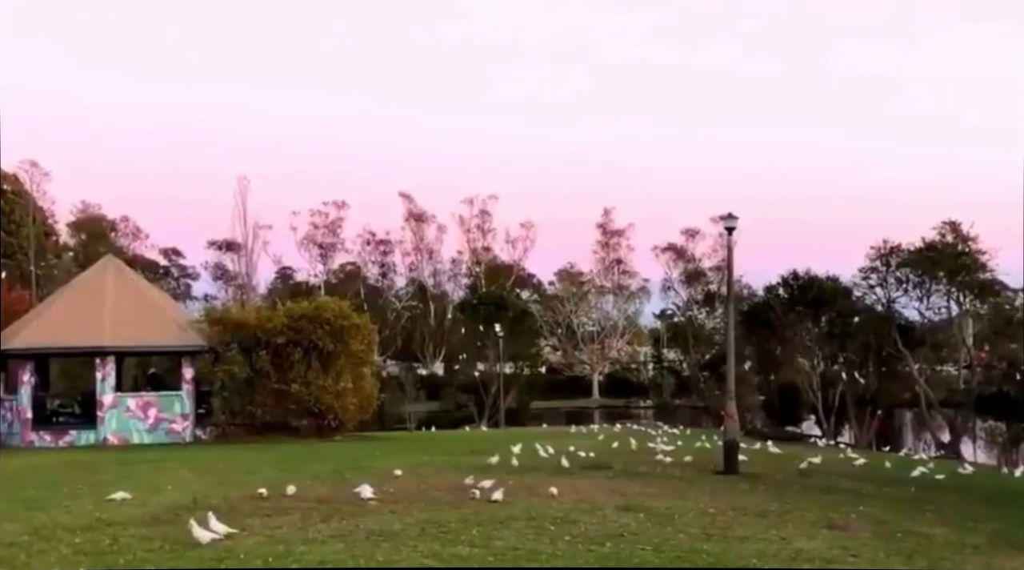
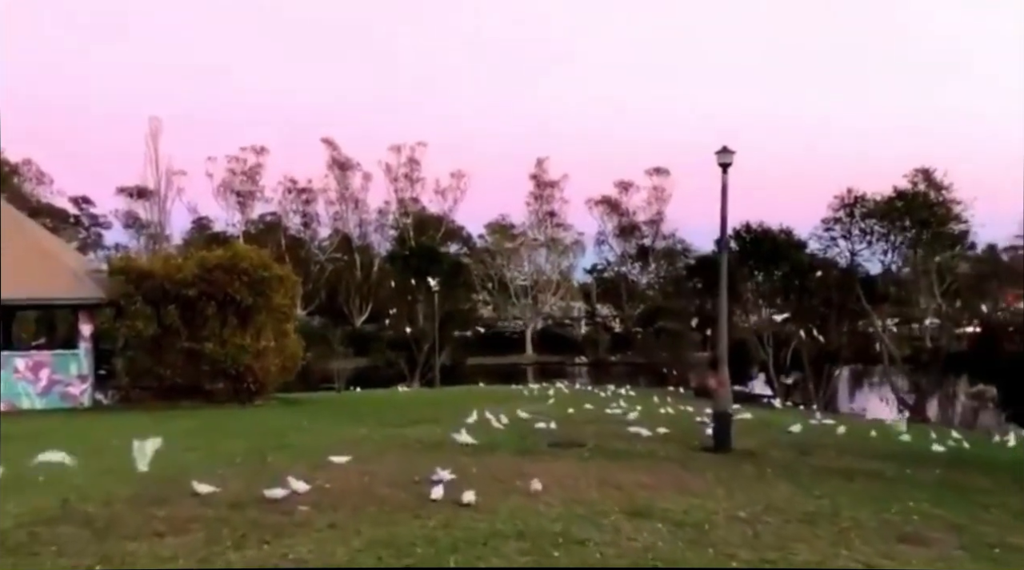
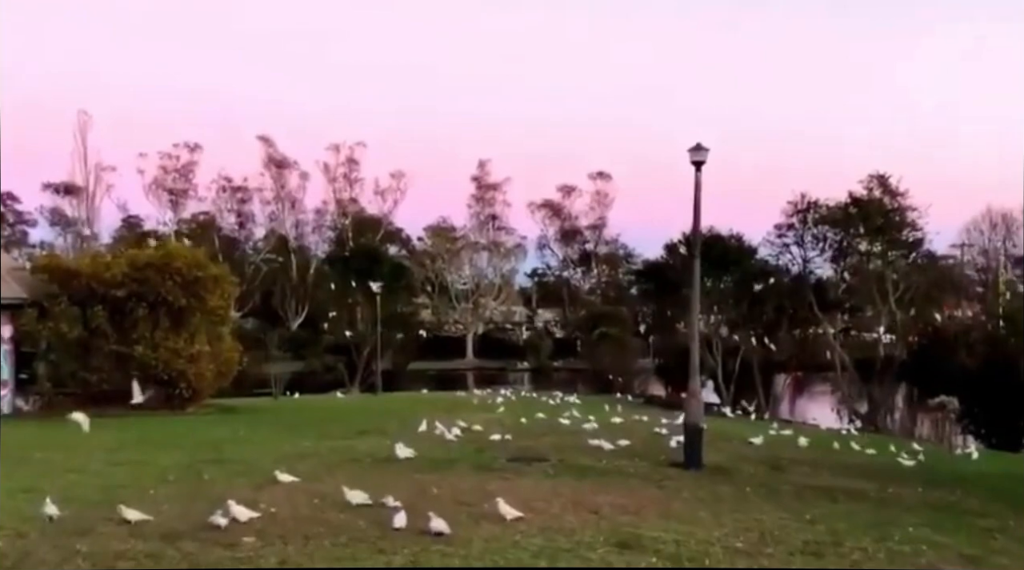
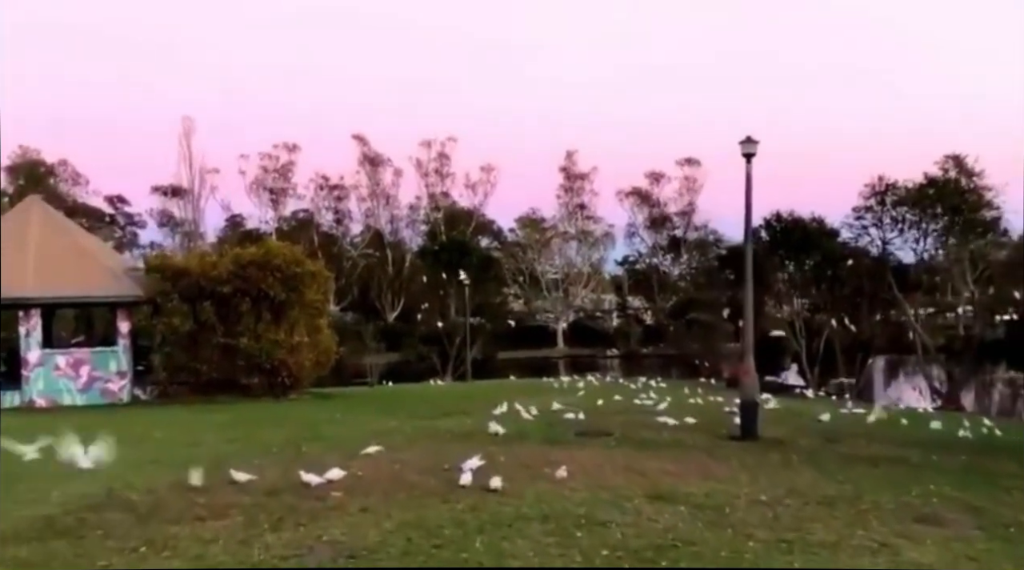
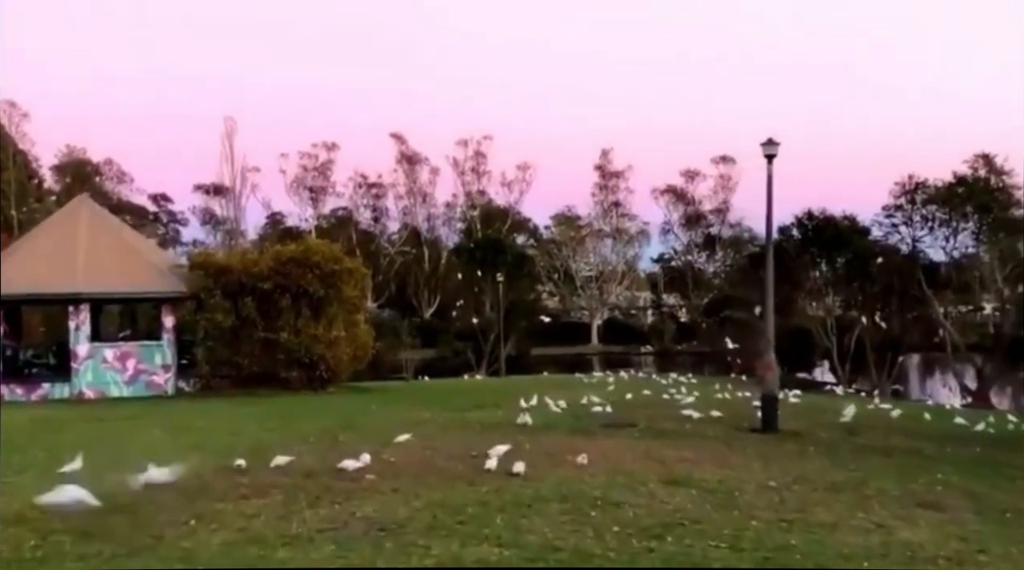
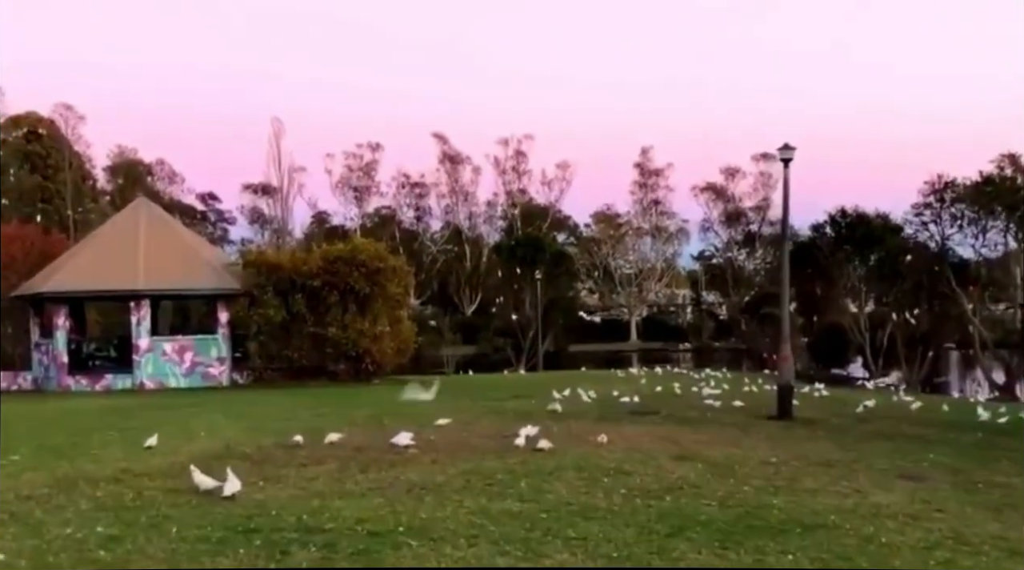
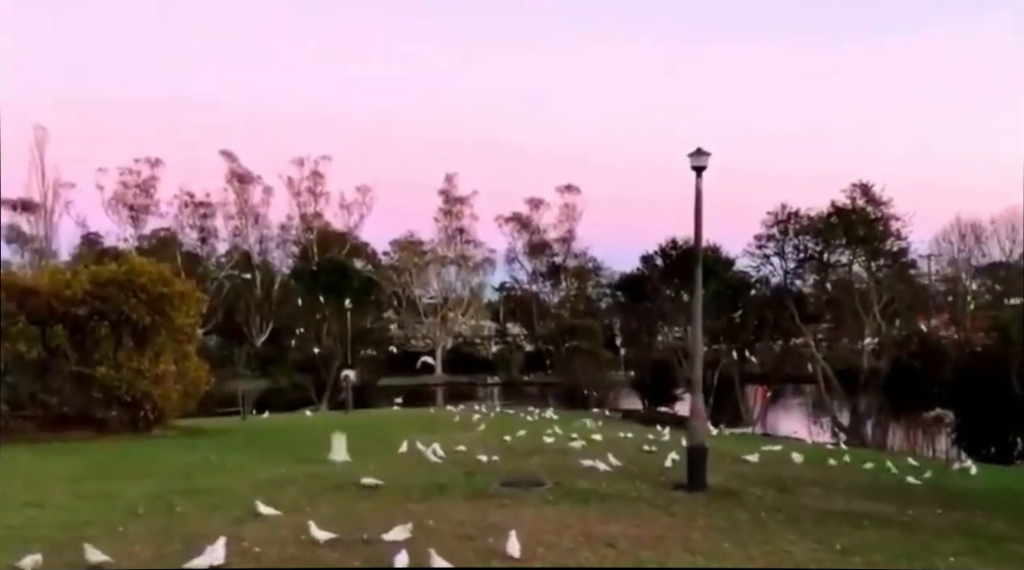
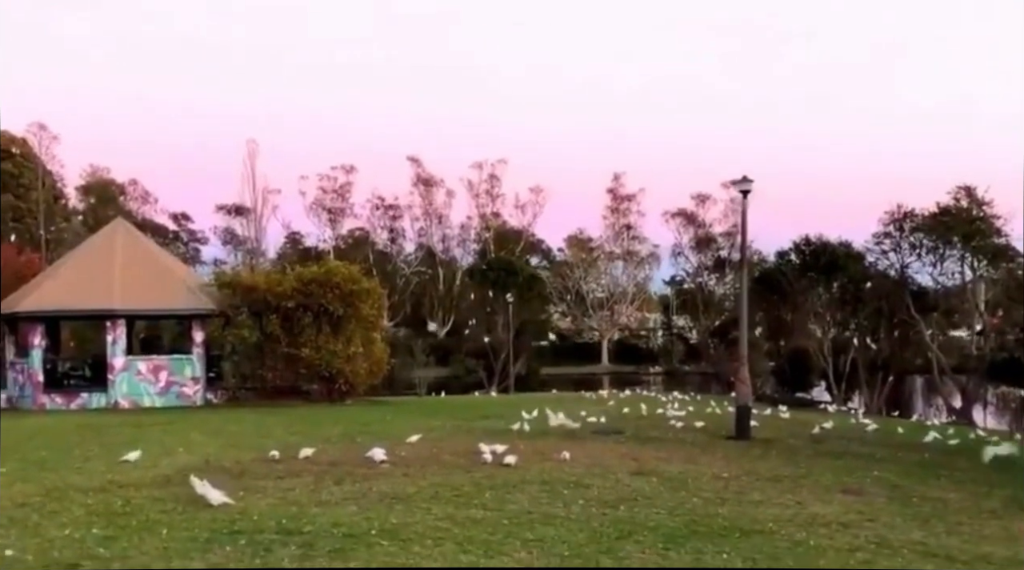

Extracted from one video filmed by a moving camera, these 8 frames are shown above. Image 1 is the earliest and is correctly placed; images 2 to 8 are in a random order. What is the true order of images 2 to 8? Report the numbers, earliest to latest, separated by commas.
8, 6, 5, 4, 2, 3, 7
